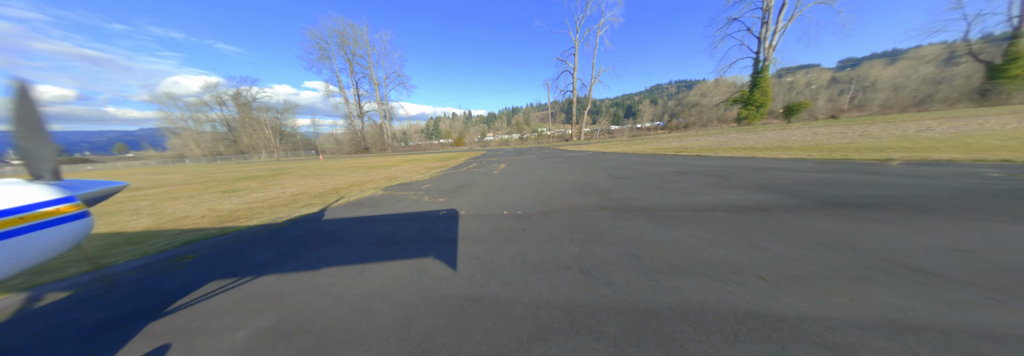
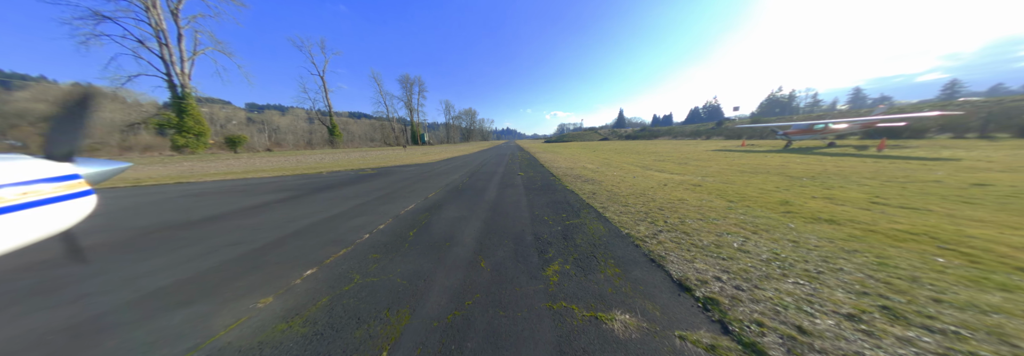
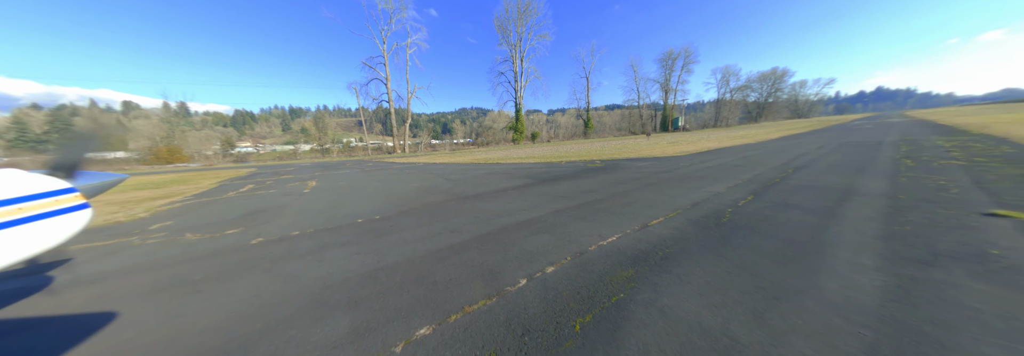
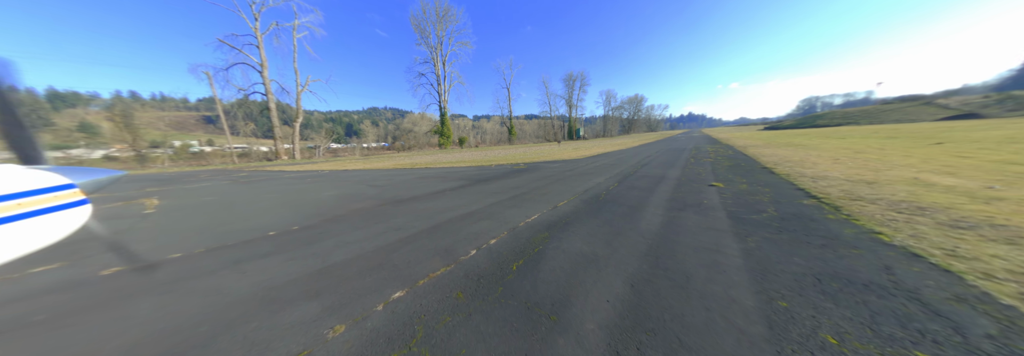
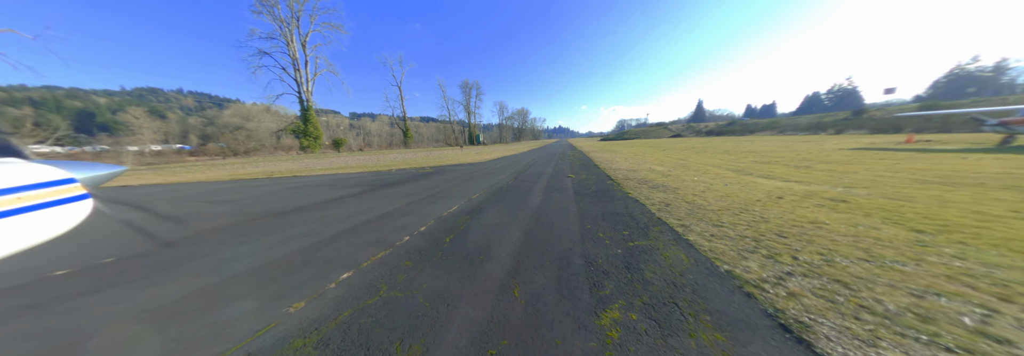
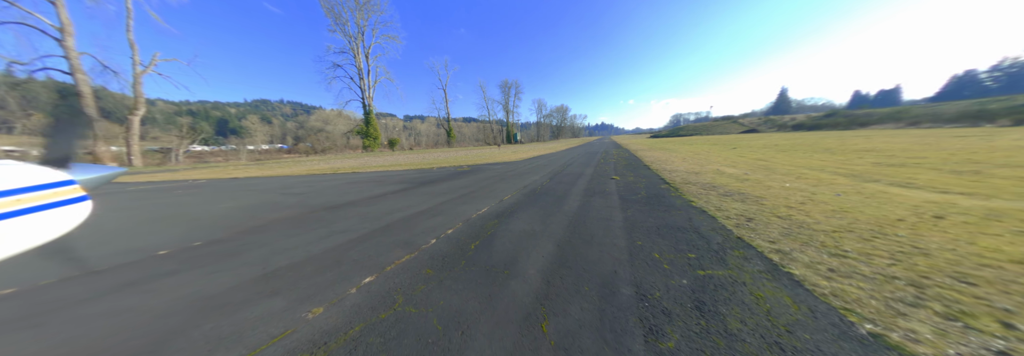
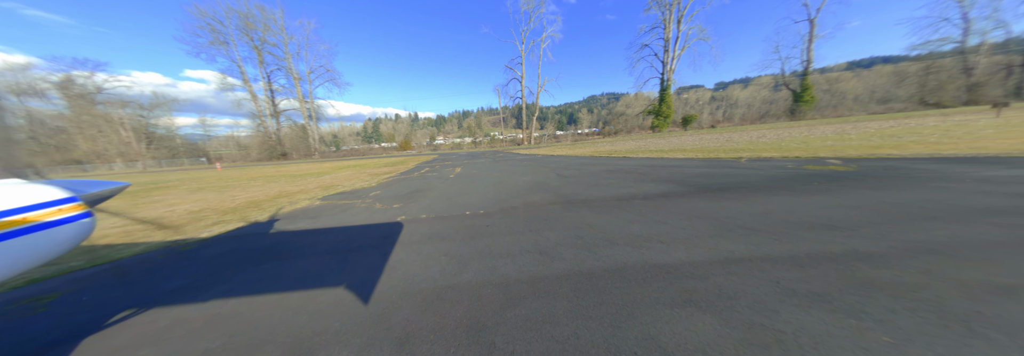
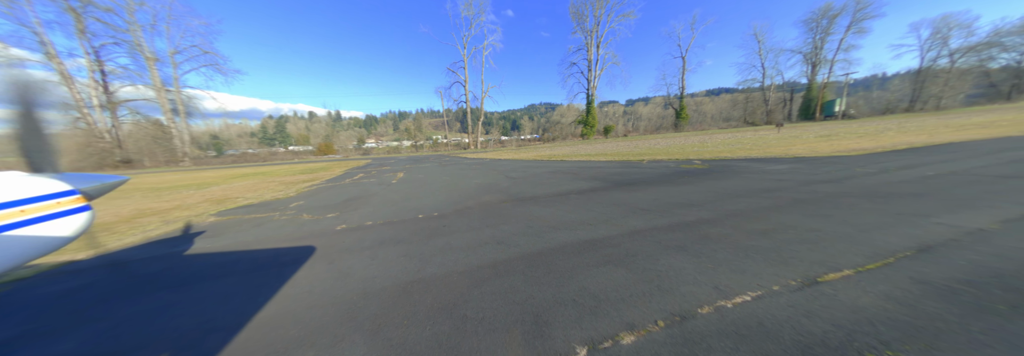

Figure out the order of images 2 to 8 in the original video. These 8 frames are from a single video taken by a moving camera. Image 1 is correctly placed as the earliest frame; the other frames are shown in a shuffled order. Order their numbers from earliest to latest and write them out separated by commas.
7, 8, 3, 4, 6, 5, 2
